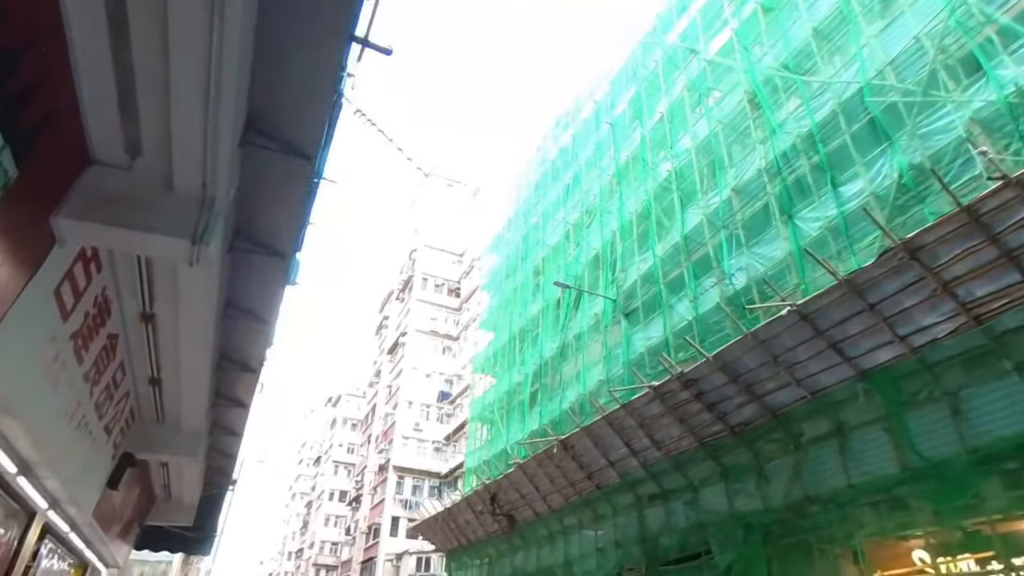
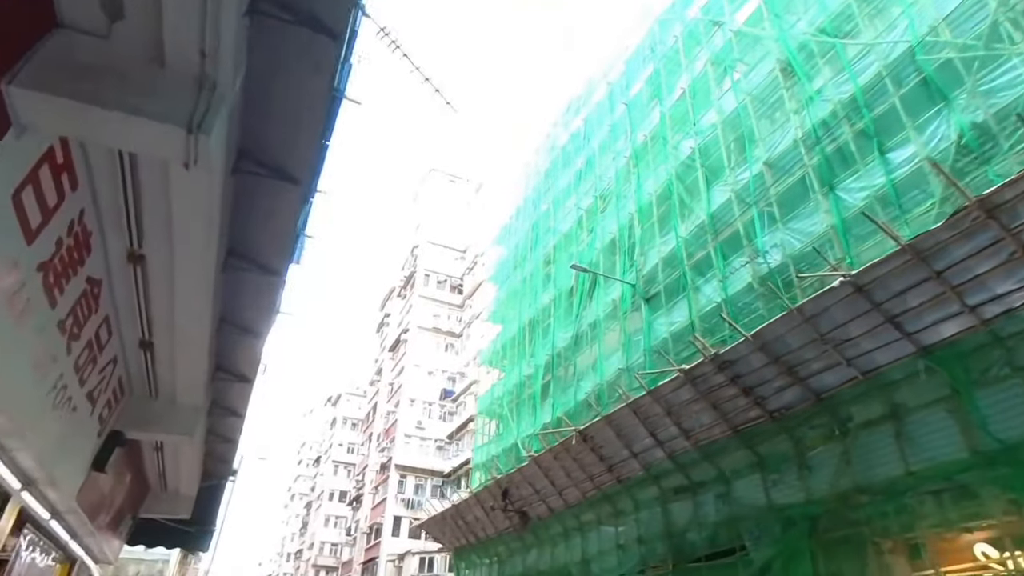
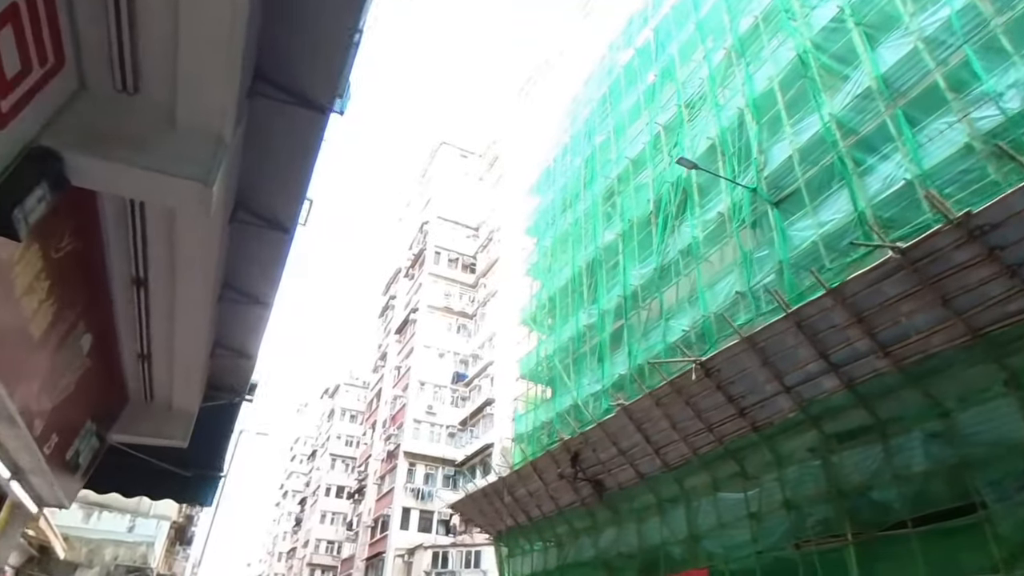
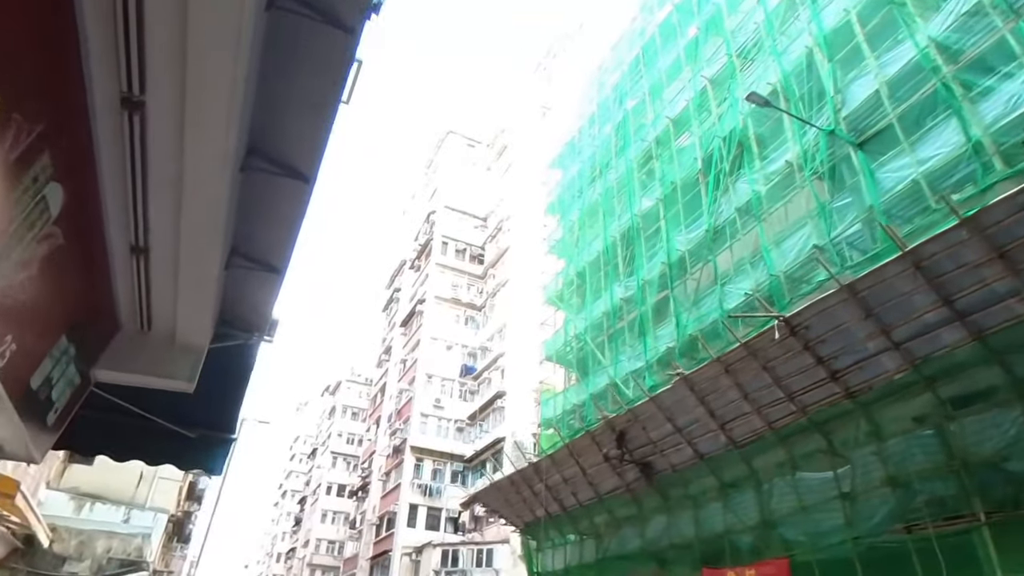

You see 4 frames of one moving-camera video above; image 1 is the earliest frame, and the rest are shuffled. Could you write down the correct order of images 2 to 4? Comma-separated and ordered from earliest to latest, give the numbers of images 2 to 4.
2, 3, 4
